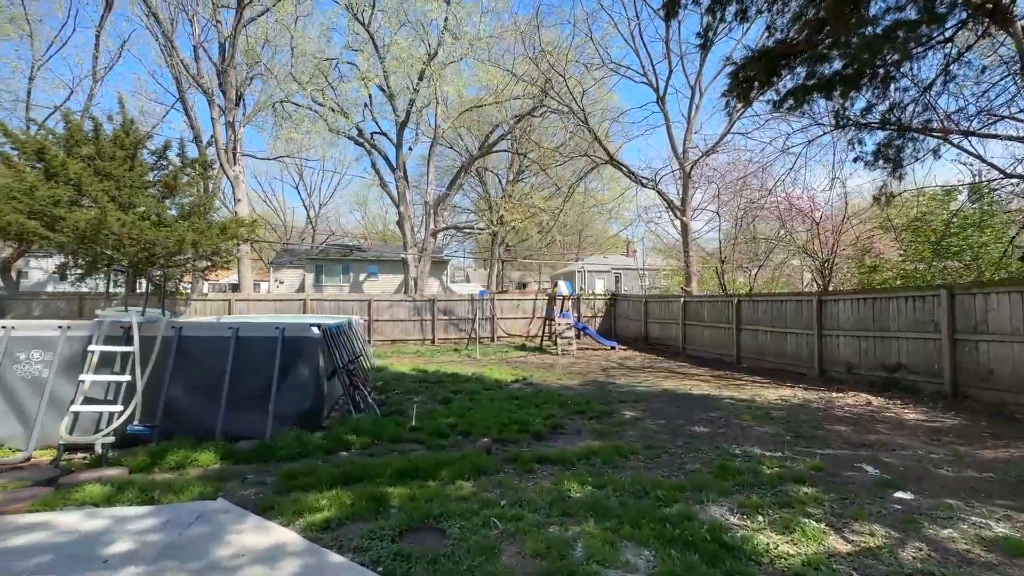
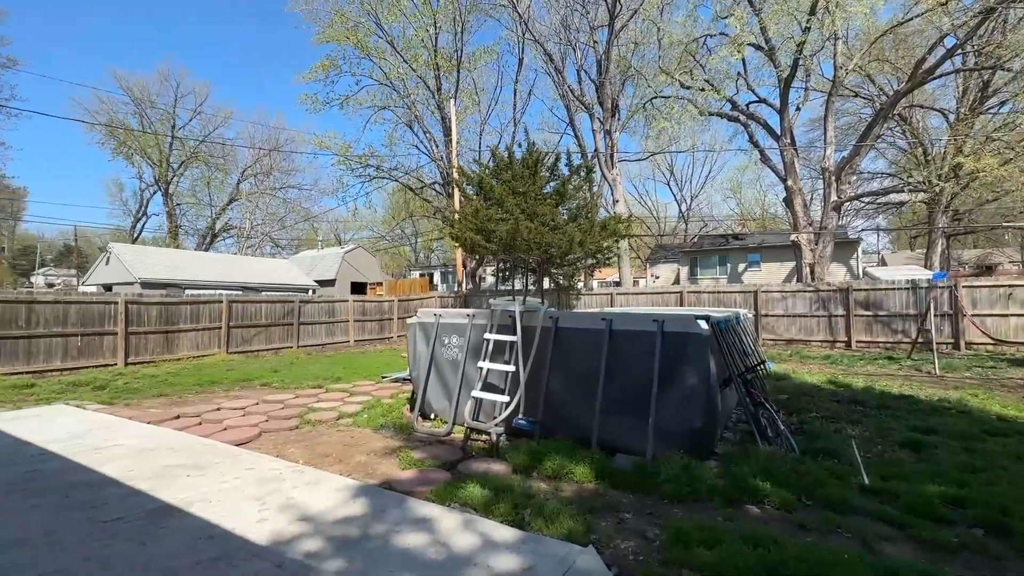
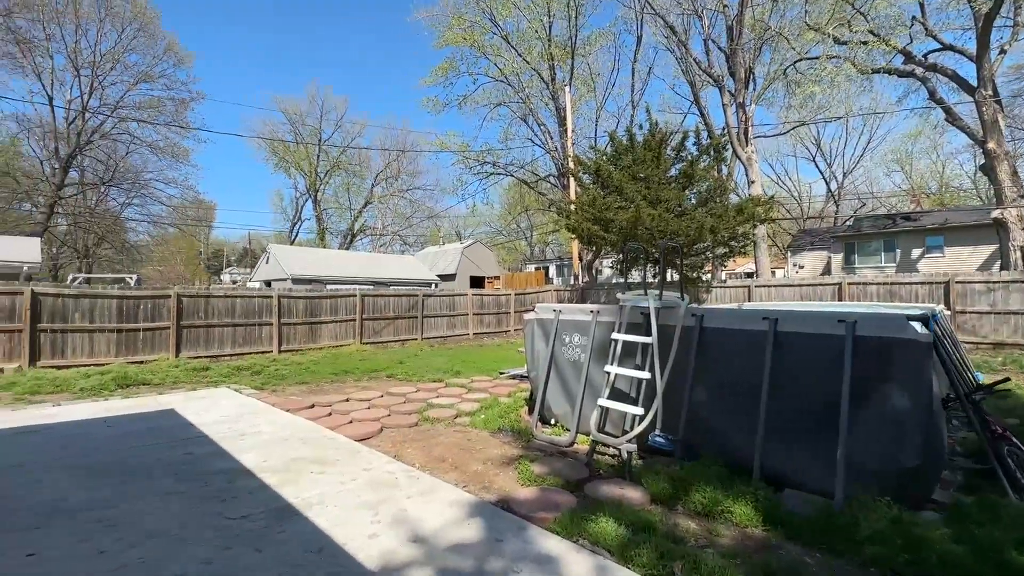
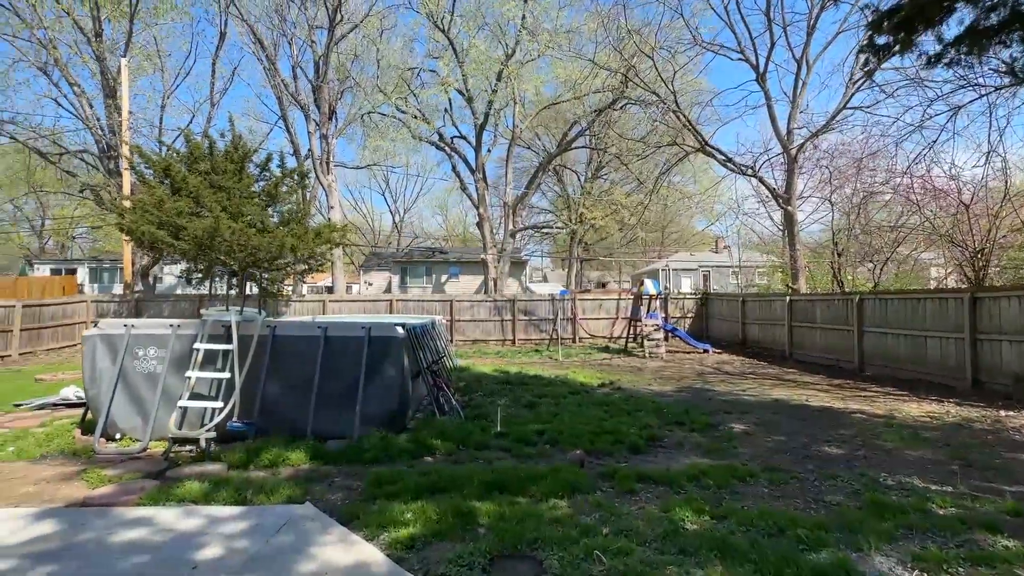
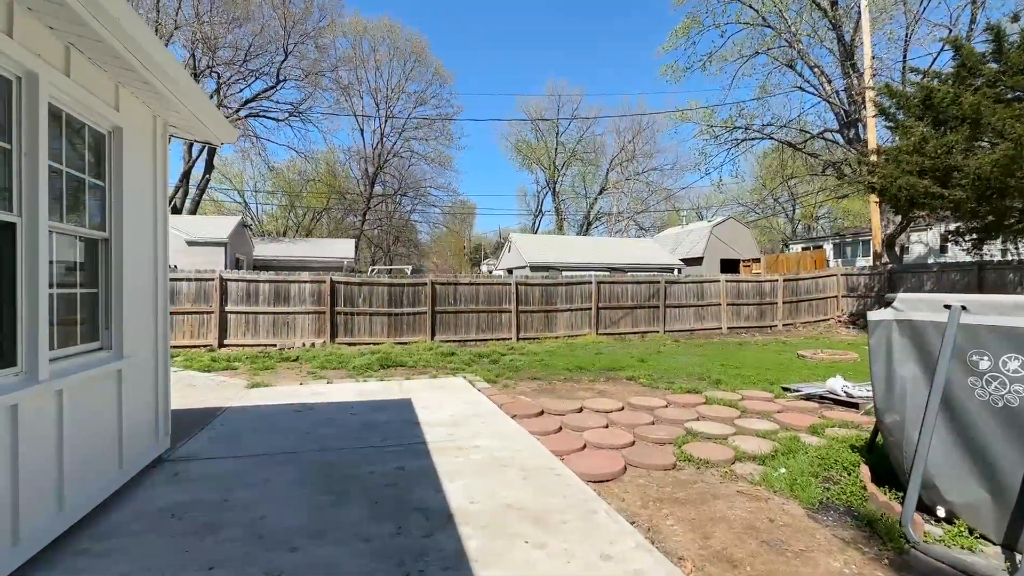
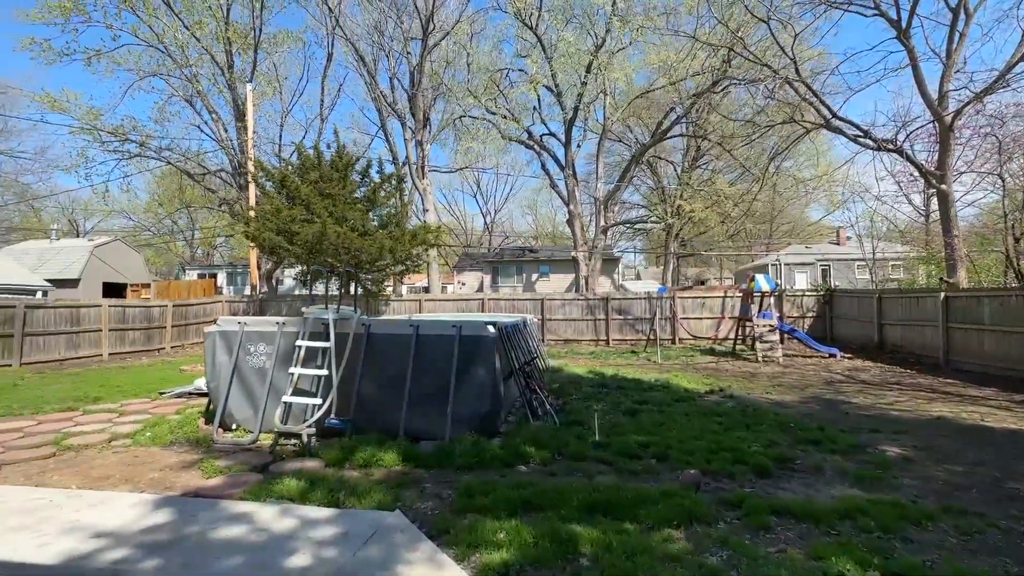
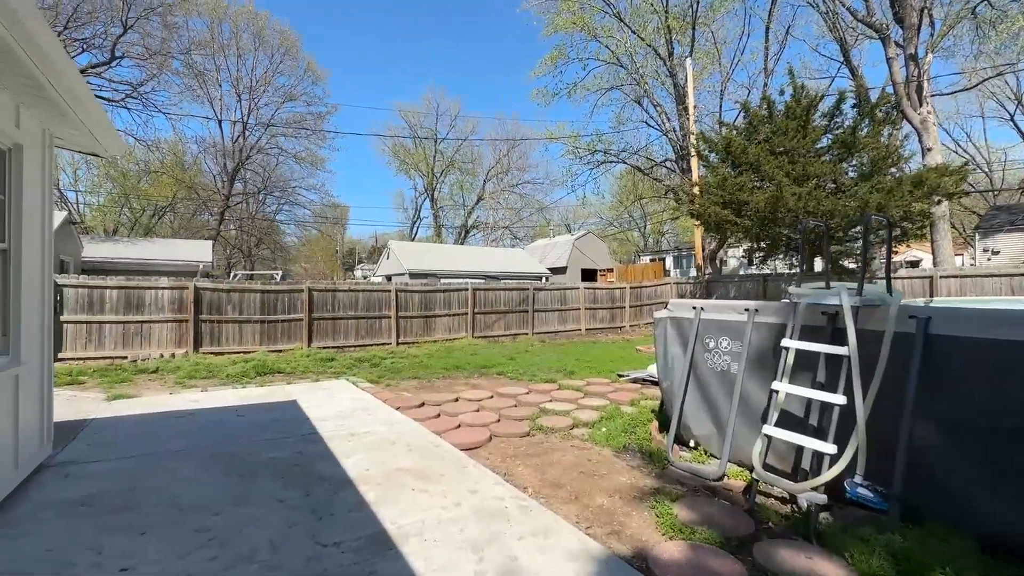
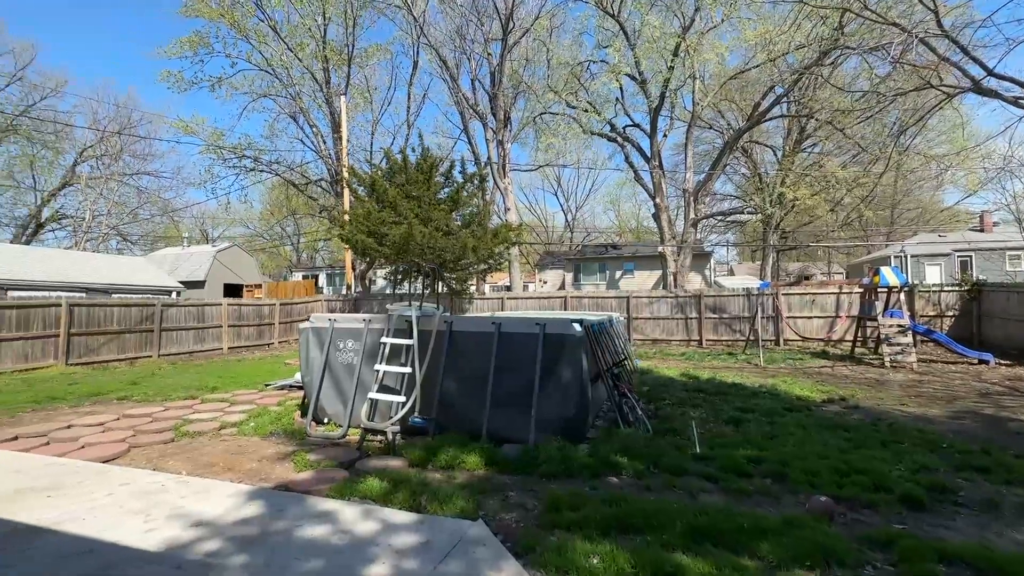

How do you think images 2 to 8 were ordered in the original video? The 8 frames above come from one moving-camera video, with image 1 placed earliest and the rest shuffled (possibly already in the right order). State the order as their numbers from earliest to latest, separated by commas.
4, 6, 8, 2, 3, 7, 5
